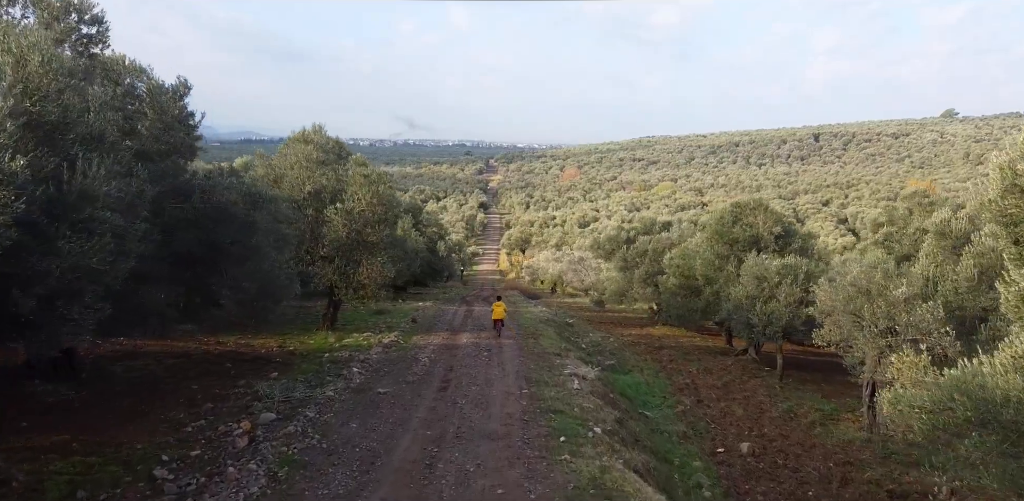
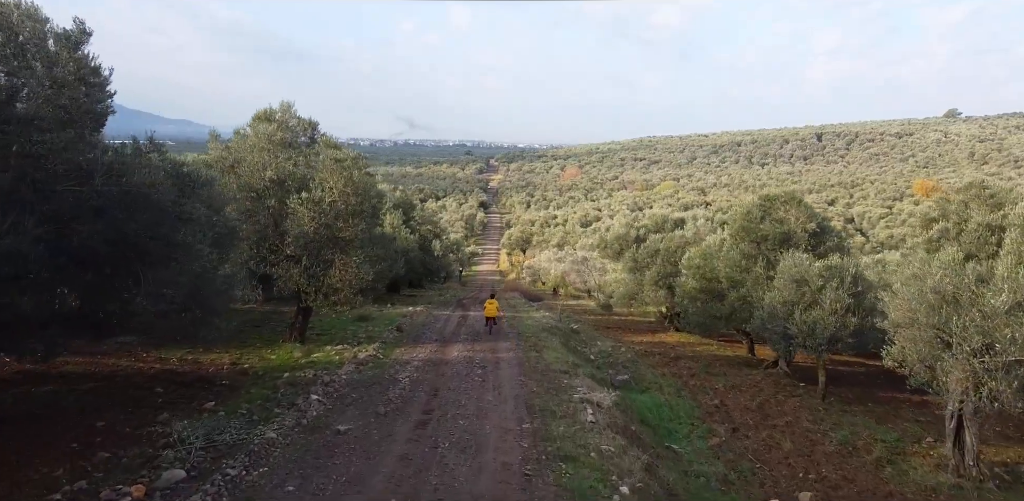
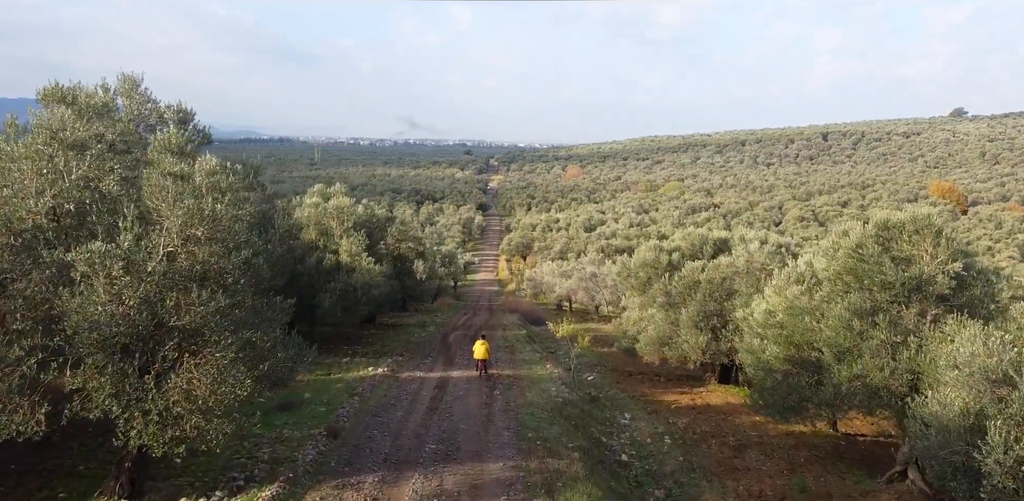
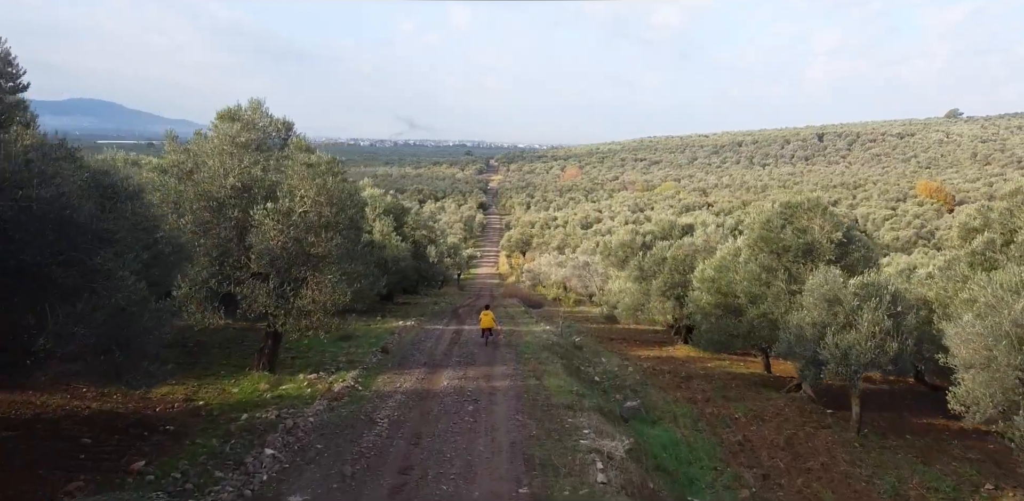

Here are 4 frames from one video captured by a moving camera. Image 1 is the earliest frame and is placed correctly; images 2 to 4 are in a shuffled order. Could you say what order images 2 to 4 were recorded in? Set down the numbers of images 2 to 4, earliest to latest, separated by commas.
2, 4, 3
